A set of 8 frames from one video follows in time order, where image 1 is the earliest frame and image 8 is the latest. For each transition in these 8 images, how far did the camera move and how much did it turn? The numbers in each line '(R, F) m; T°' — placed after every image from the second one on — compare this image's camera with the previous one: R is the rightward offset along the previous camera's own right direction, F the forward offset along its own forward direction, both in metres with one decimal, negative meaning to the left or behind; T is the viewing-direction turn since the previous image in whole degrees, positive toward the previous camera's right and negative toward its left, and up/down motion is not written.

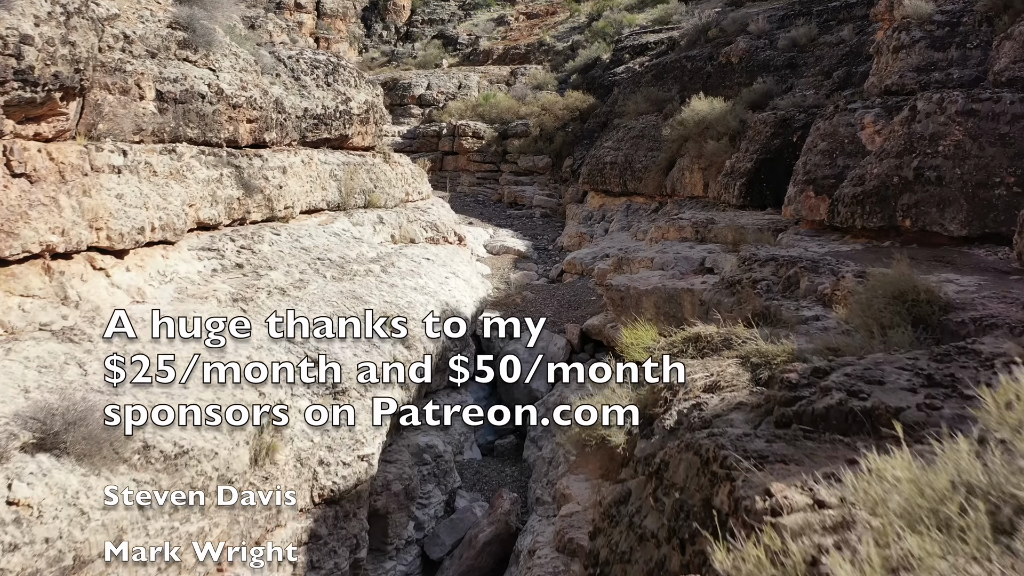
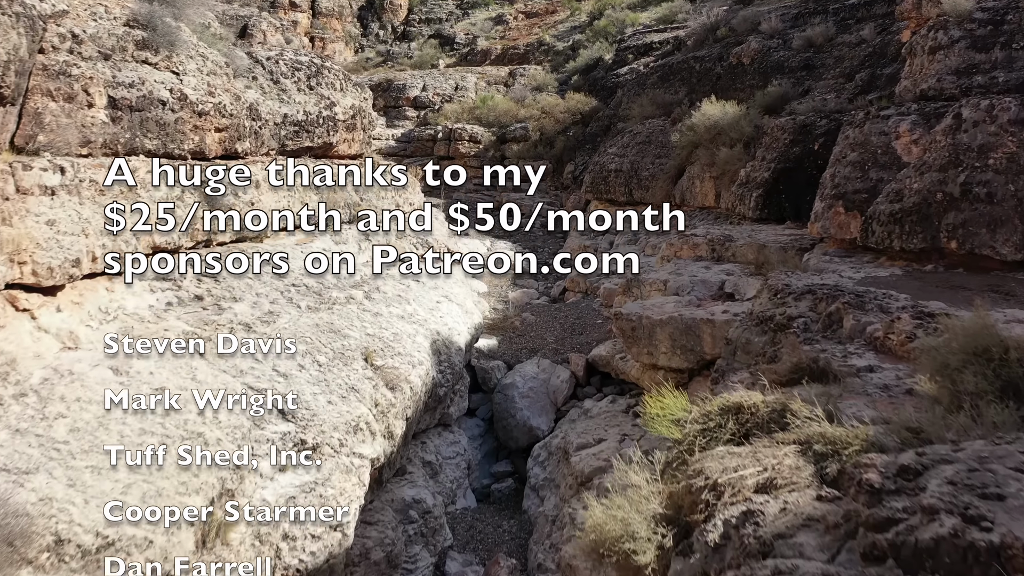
(0.0, +0.5) m; 0°
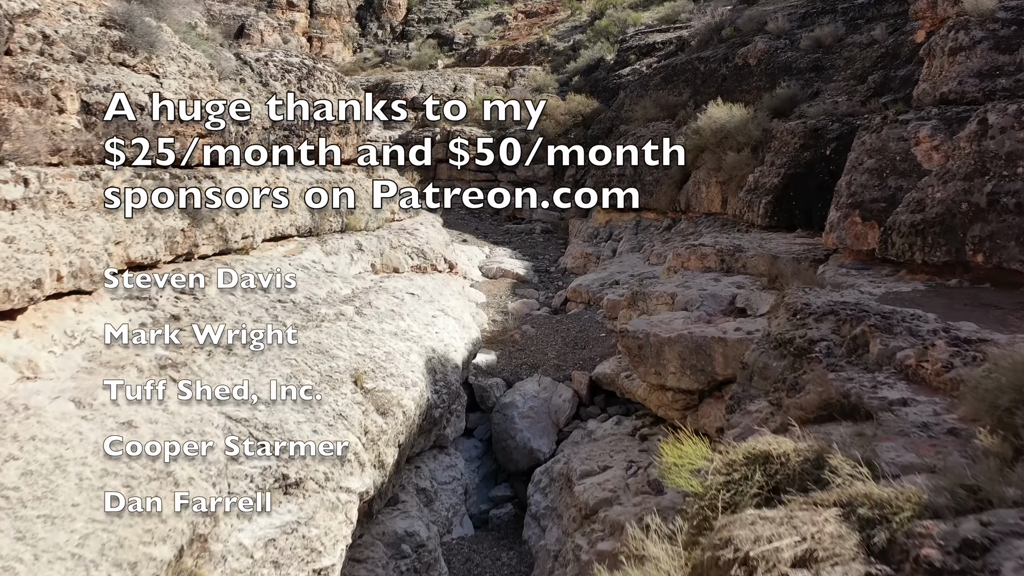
(0.0, +0.2) m; 0°
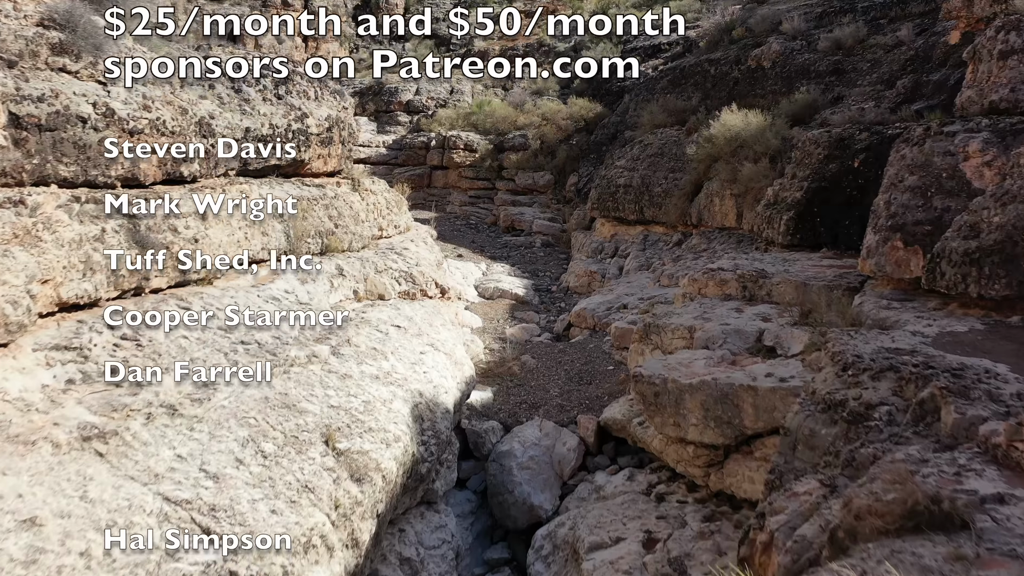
(0.0, +0.5) m; 0°
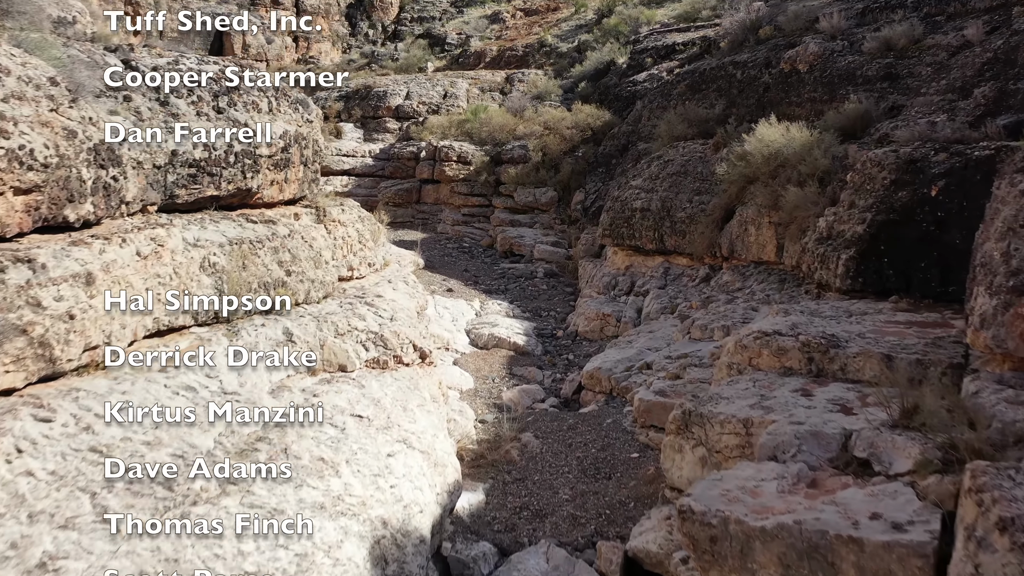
(0.0, +1.0) m; 0°
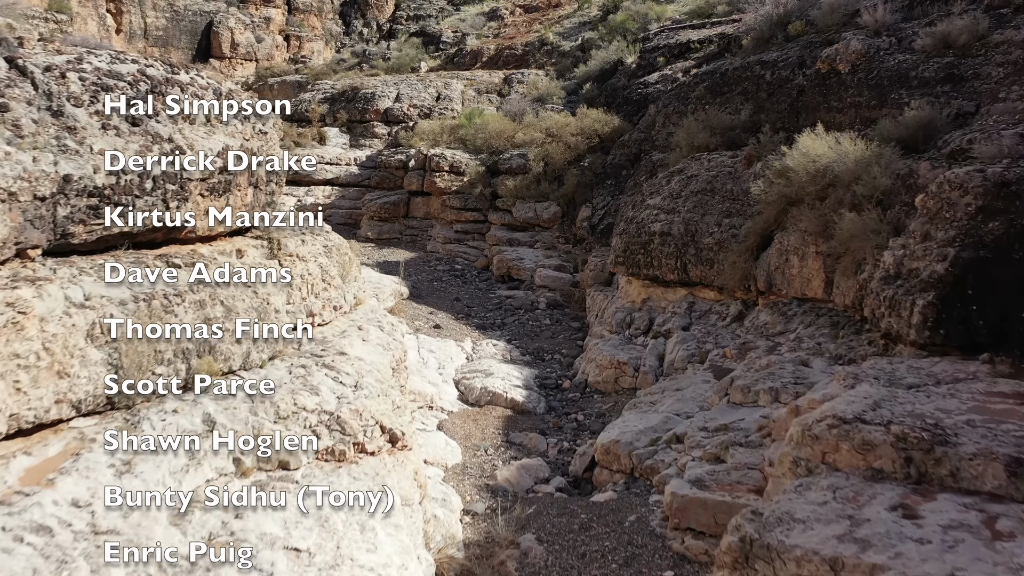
(0.0, +0.9) m; 0°
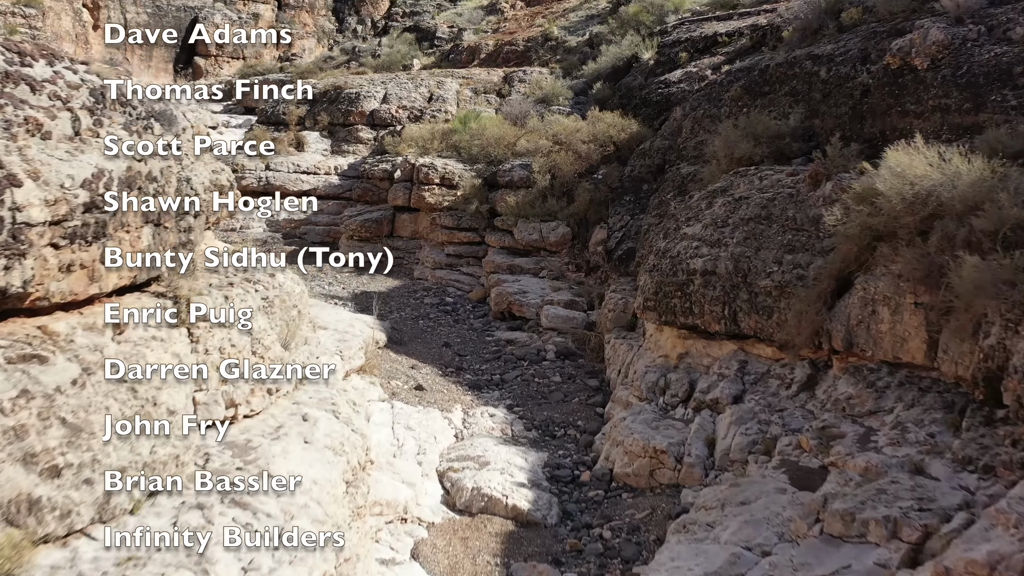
(0.0, +1.1) m; 0°
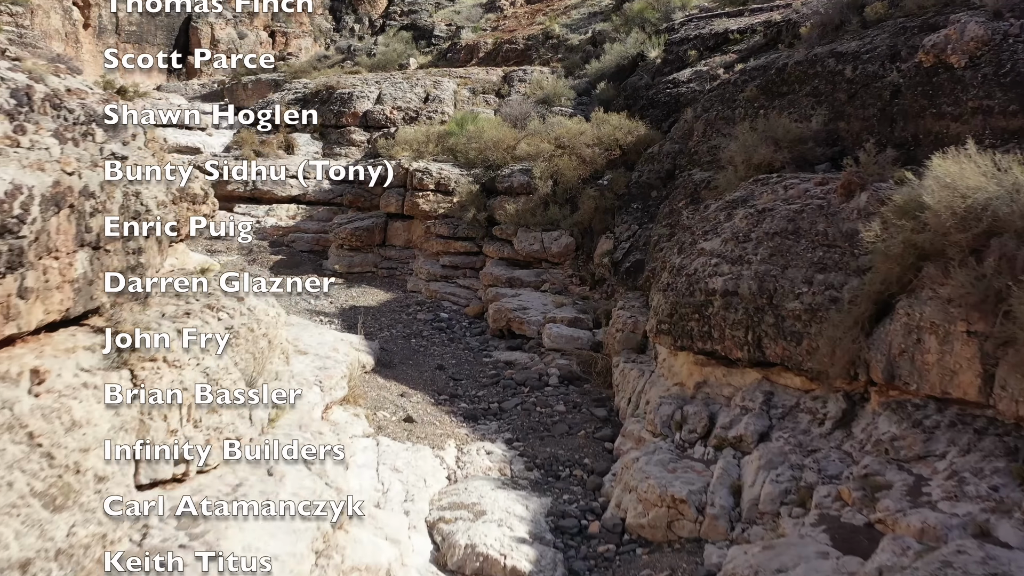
(0.0, +0.4) m; 0°
